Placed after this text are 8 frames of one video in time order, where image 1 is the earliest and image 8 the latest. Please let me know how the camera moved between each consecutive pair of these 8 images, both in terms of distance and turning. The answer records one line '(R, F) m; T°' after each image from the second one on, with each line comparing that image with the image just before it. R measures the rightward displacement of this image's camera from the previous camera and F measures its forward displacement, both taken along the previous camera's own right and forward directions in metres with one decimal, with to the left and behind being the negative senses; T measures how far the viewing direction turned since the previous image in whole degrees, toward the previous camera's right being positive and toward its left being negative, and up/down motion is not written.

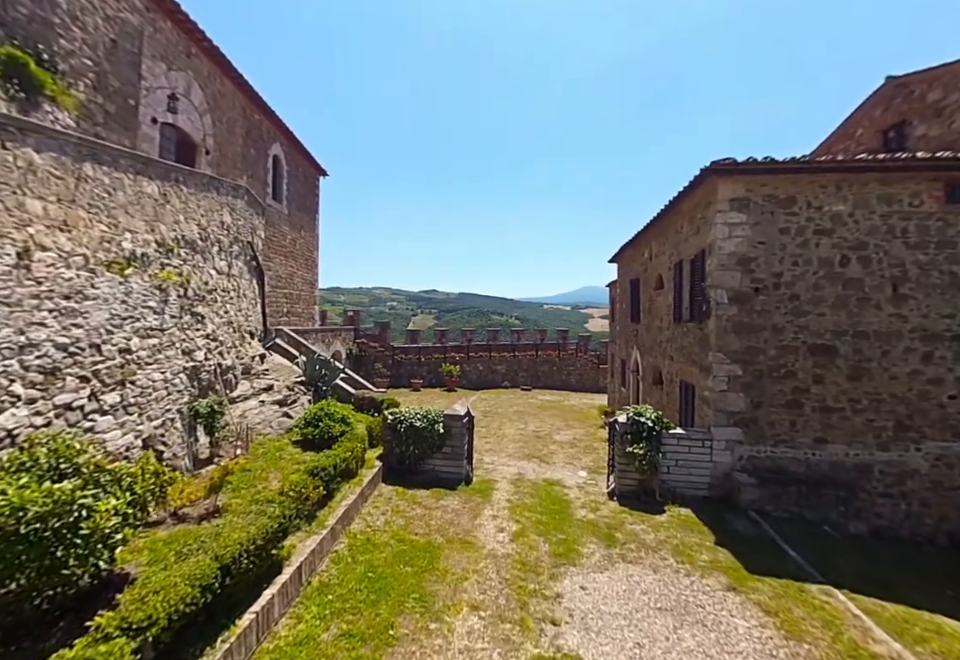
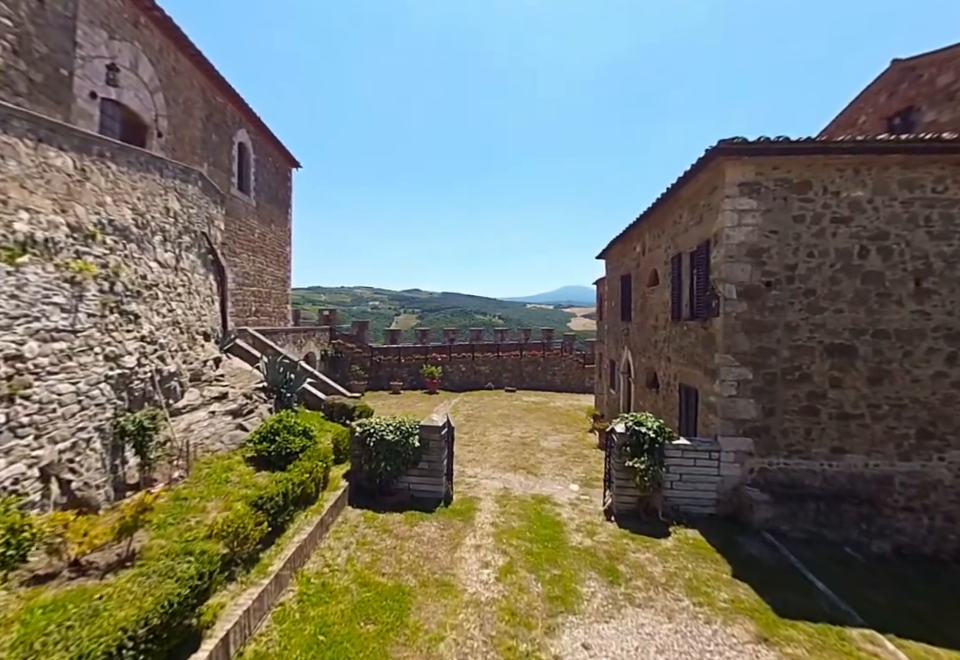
(0.0, +0.8) m; +2°
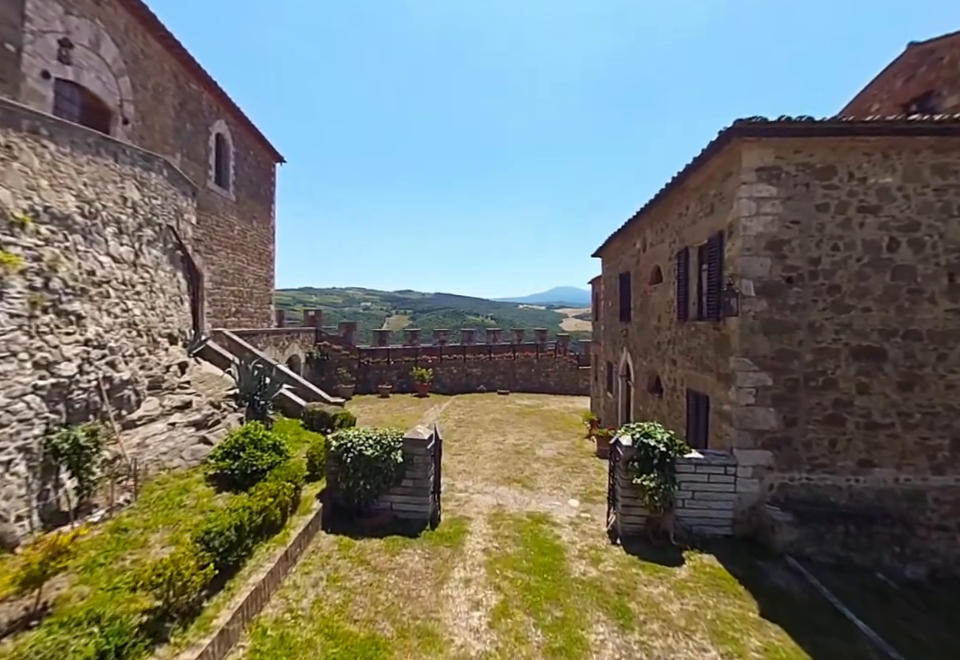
(0.0, +0.6) m; +1°
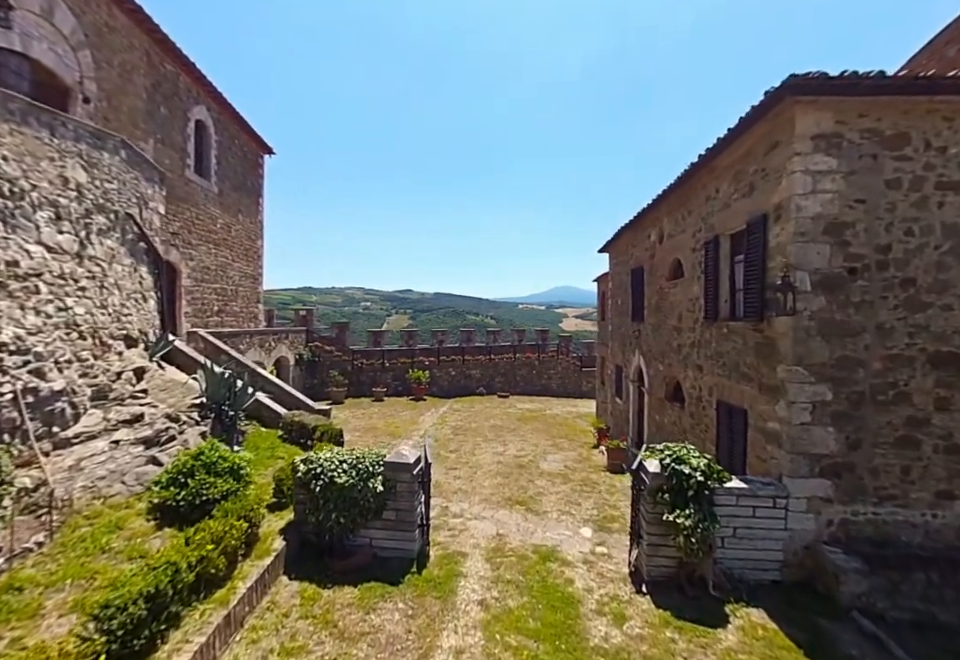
(0.0, +0.9) m; 0°
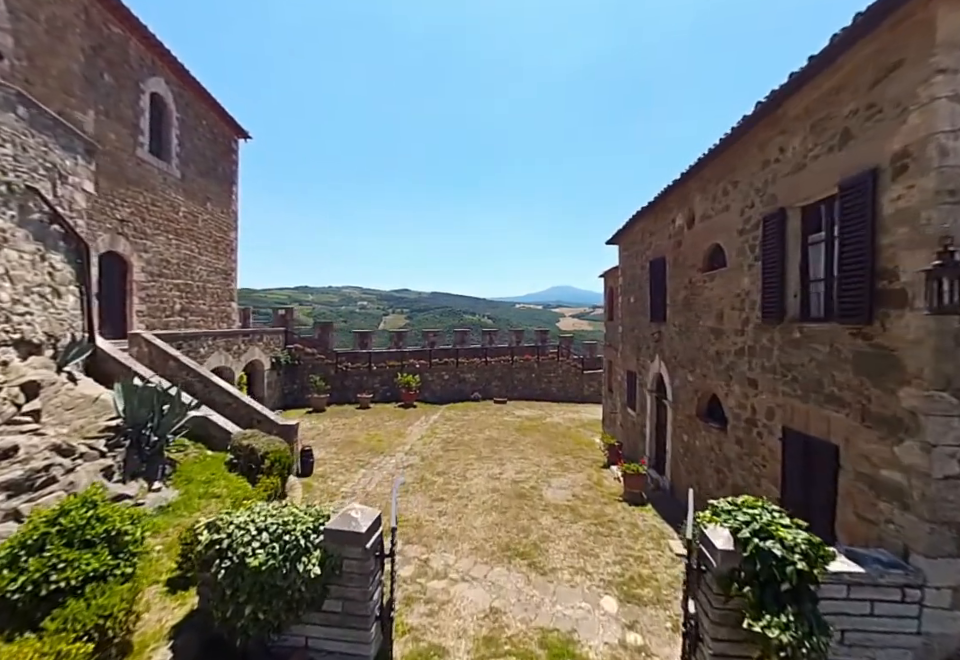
(+0.1, +1.5) m; 0°
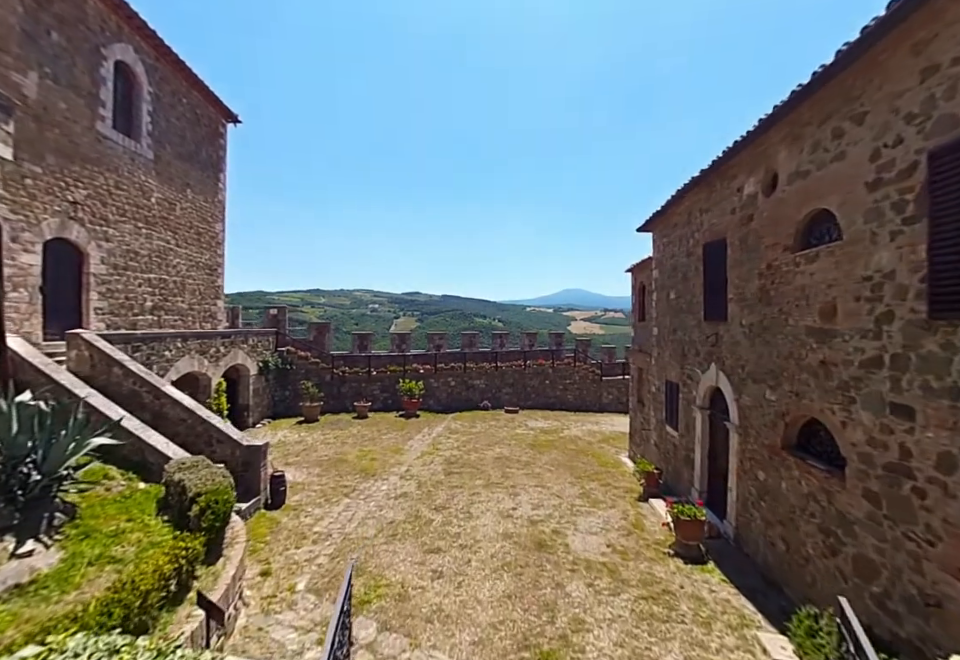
(0.0, +1.6) m; -1°
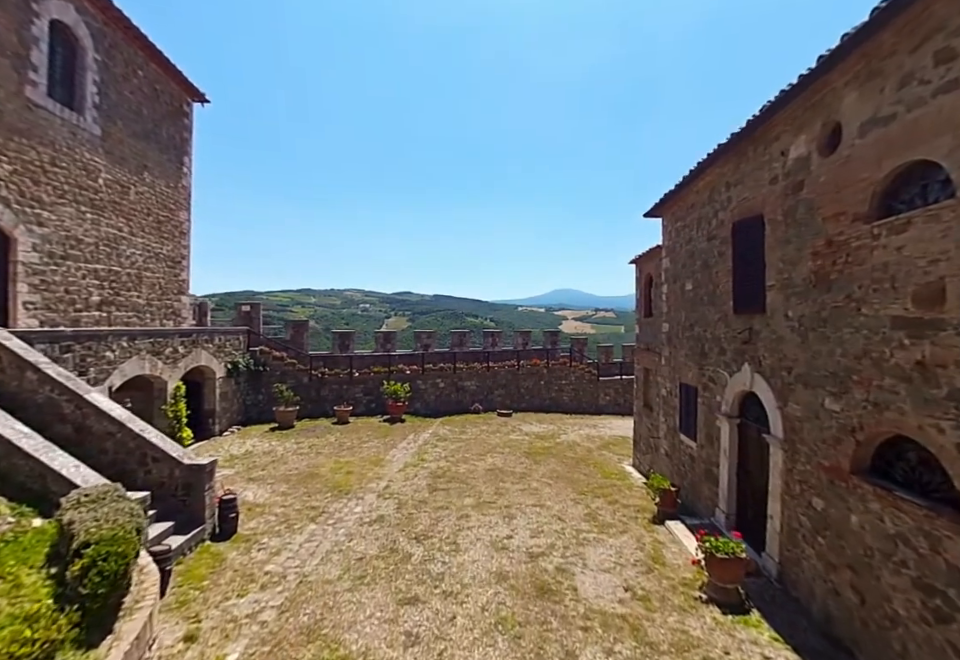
(0.0, +1.1) m; +1°
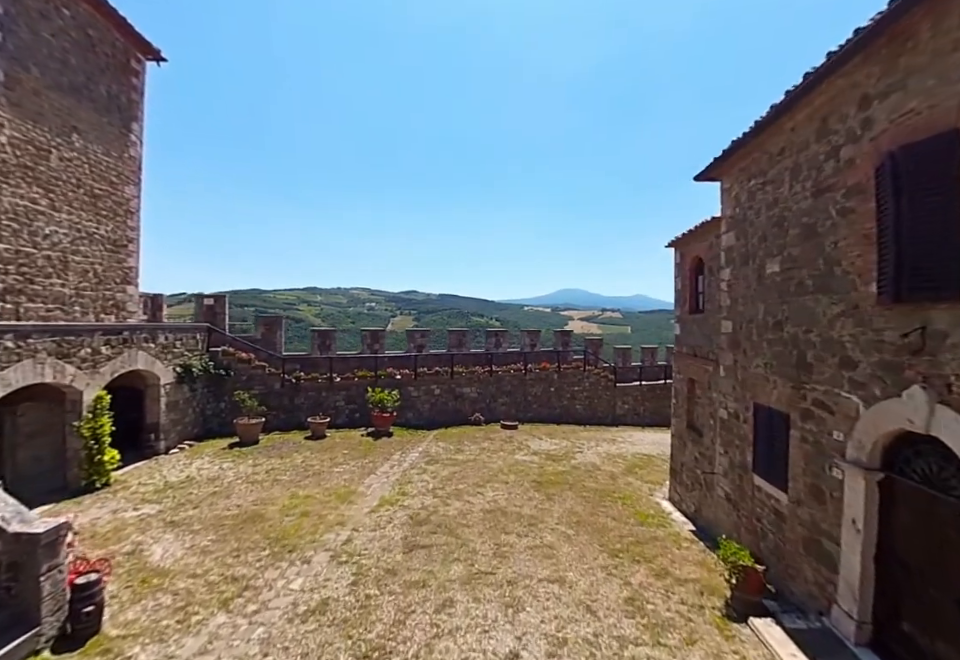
(+0.1, +2.1) m; -1°
